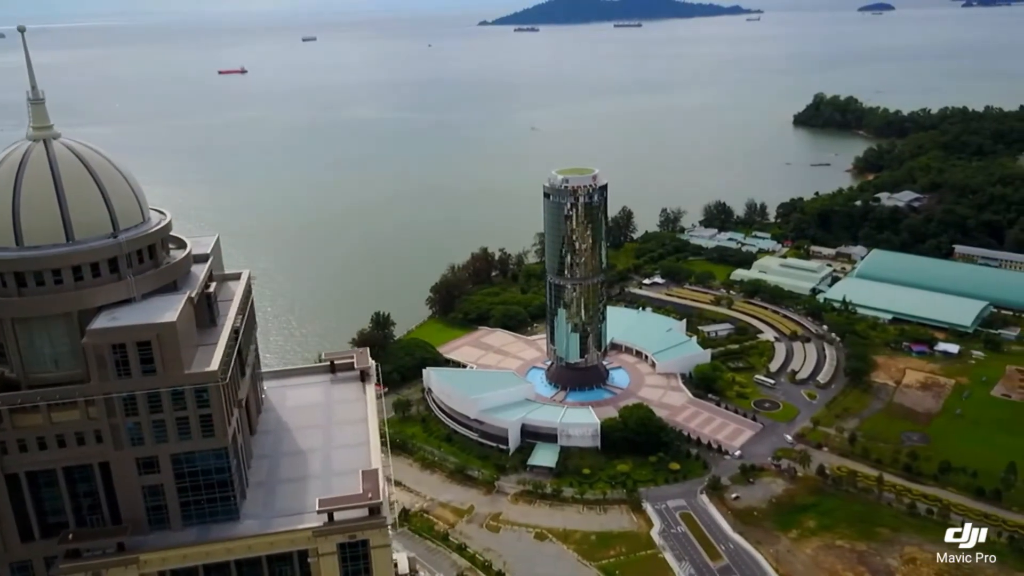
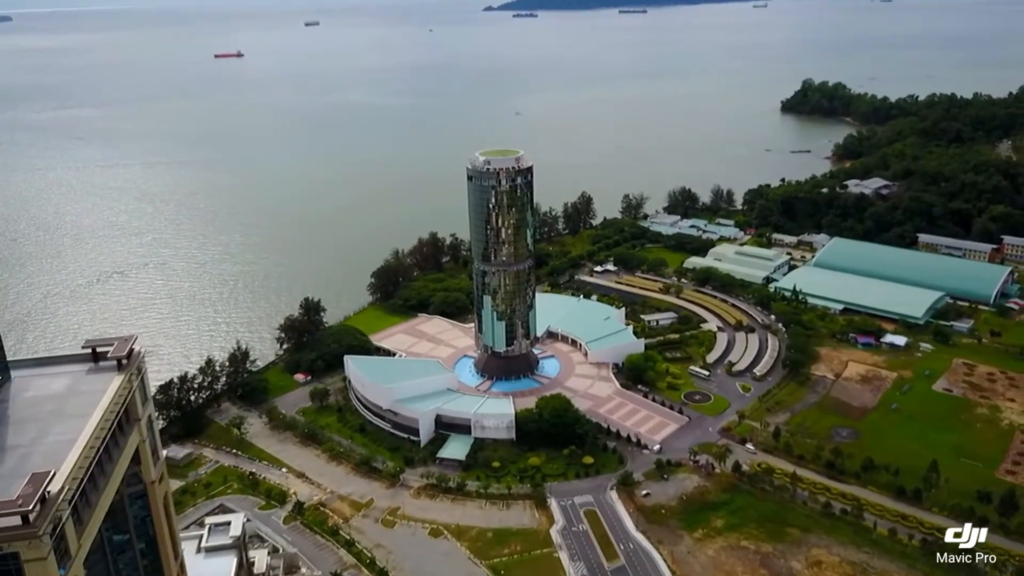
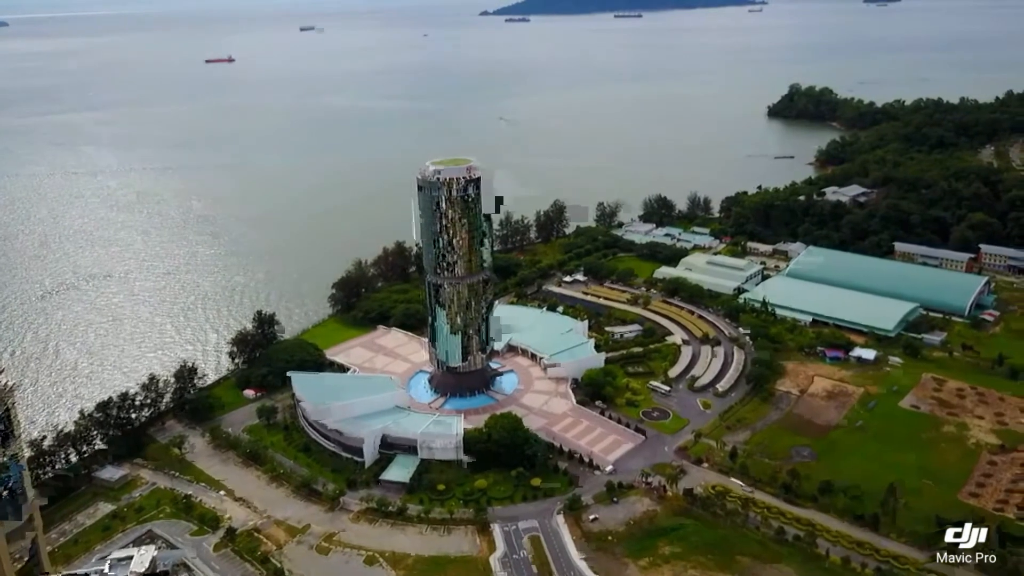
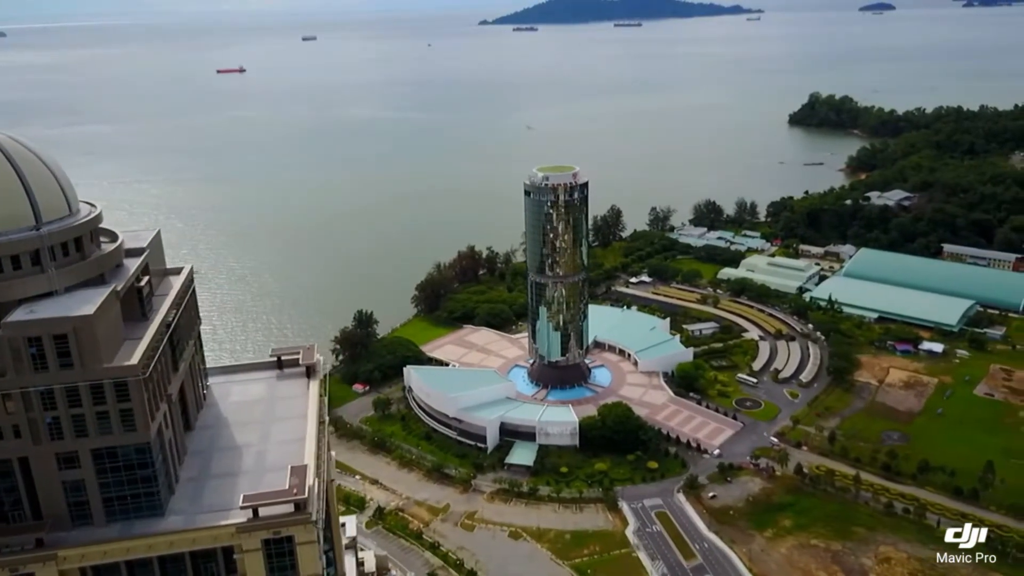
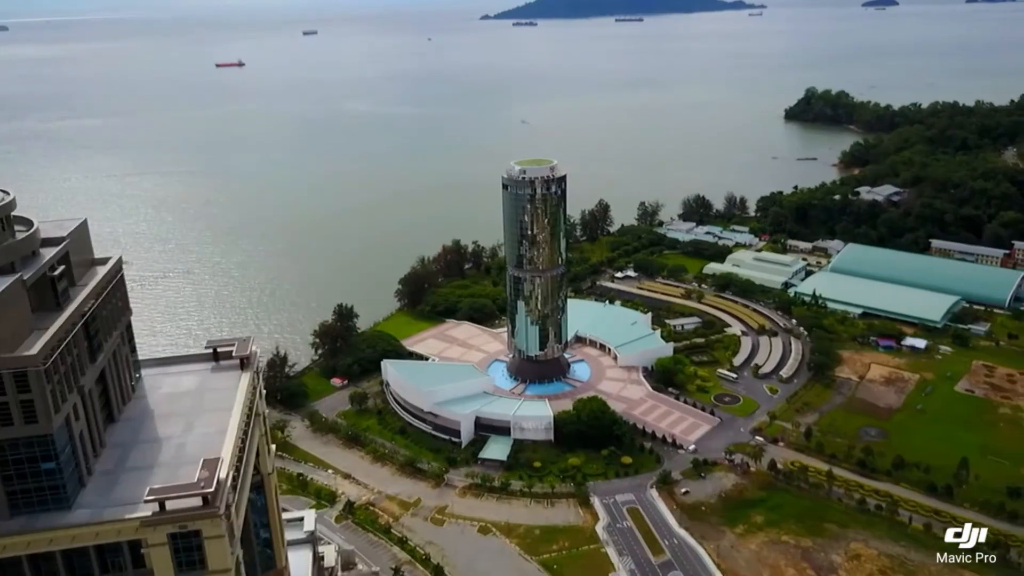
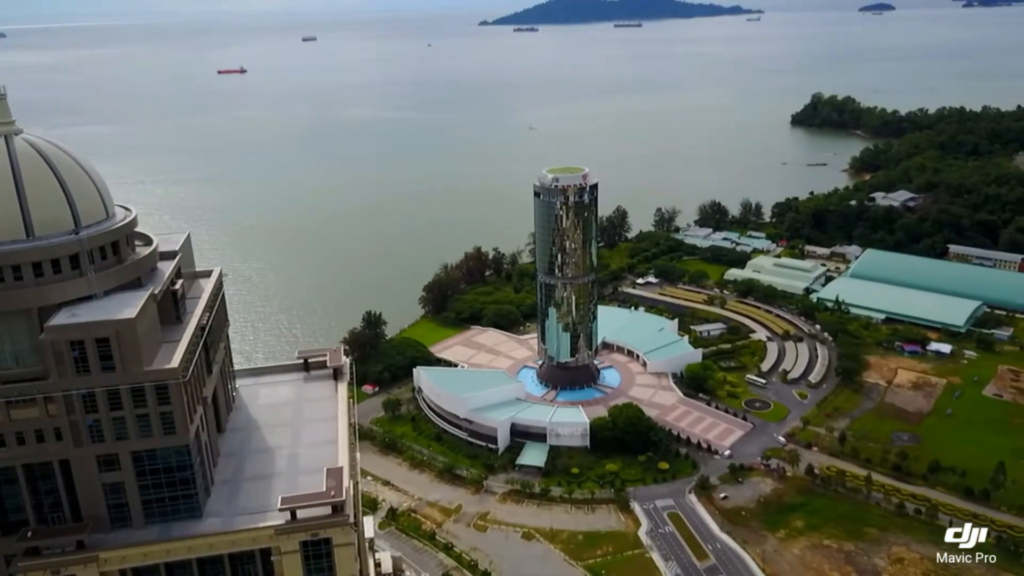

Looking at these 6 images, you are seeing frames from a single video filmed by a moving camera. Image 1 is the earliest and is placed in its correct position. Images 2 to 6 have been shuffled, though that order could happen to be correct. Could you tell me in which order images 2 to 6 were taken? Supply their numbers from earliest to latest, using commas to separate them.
6, 4, 5, 2, 3
